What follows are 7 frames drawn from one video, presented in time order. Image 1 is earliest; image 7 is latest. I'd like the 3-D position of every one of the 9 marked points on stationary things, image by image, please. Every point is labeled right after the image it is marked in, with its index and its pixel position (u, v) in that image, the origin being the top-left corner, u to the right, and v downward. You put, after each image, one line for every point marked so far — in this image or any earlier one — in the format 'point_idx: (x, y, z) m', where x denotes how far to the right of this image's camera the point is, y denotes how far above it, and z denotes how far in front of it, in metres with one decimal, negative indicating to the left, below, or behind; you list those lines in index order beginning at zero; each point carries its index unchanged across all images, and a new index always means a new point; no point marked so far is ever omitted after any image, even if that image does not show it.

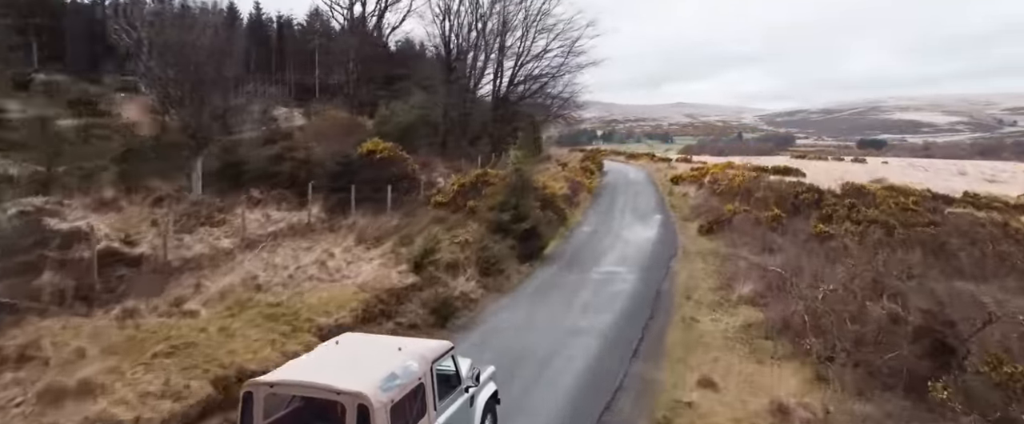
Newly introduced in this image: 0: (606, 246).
0: (+2.4, -0.9, +17.3) m
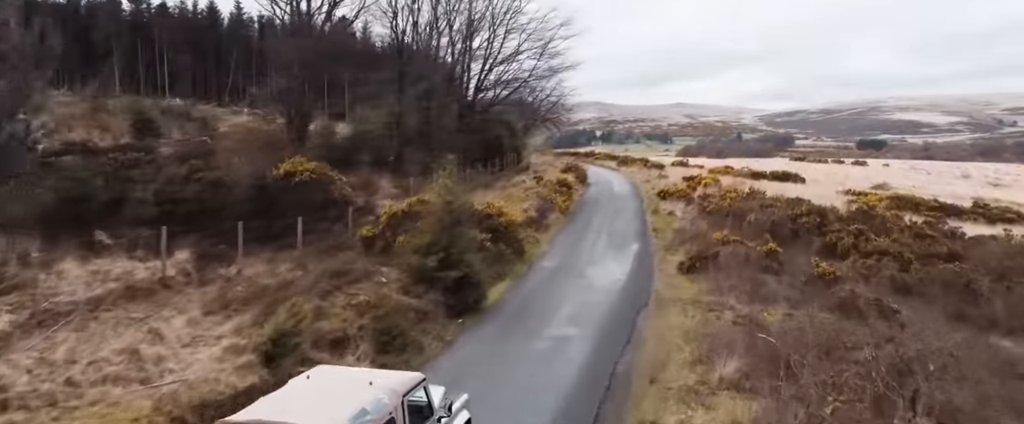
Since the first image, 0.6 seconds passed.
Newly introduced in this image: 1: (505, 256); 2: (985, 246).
0: (+1.1, -1.7, +14.3) m
1: (-0.2, -1.0, +15.8) m
2: (+13.1, -1.0, +19.1) m
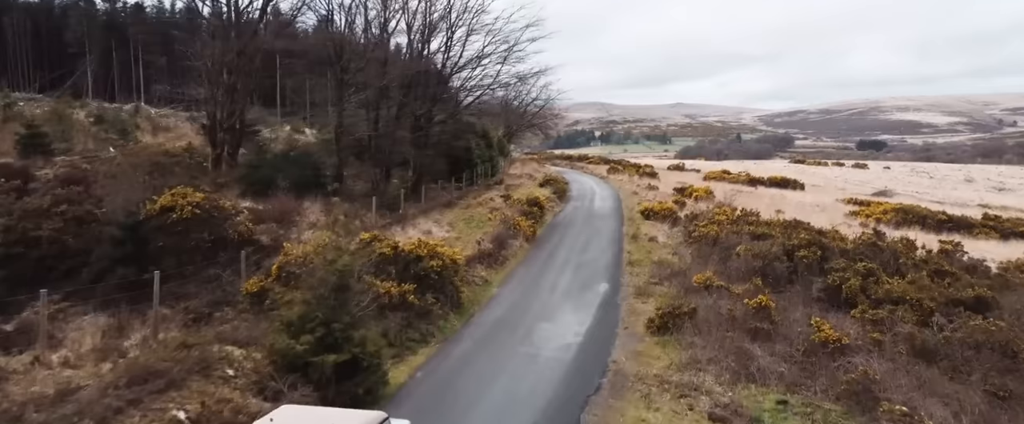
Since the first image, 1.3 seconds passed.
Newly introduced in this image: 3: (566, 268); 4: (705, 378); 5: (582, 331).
0: (-0.2, -2.5, +11.3) m
1: (-1.5, -1.8, +12.8) m
2: (+11.8, -1.8, +16.1) m
3: (+1.5, -1.5, +18.5) m
4: (+2.9, -2.5, +10.3) m
5: (+1.3, -2.2, +12.8) m
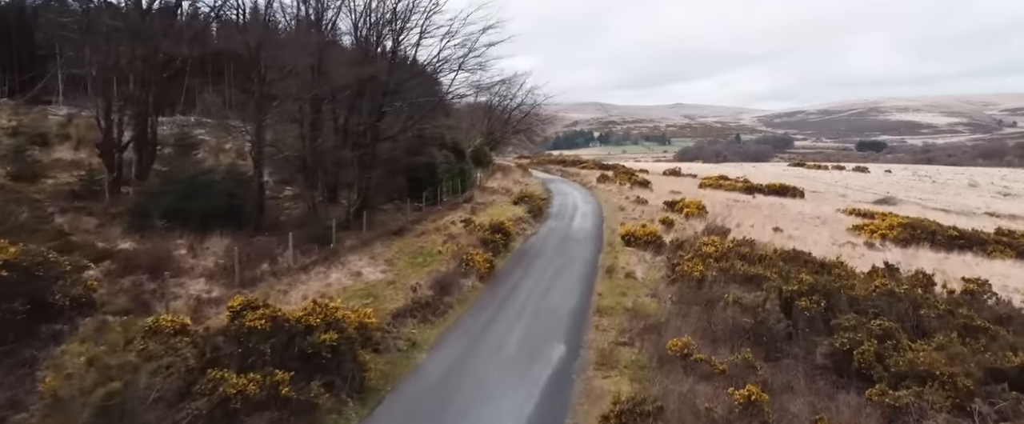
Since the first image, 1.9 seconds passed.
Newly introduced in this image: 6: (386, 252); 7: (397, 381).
0: (-1.4, -3.4, +8.3) m
1: (-2.7, -2.7, +9.7) m
2: (+10.5, -2.7, +13.1) m
3: (+0.2, -2.4, +15.5) m
4: (+1.6, -3.4, +7.3) m
5: (0.0, -3.1, +9.8) m
6: (-3.4, -1.1, +18.7) m
7: (-1.9, -2.8, +11.3) m
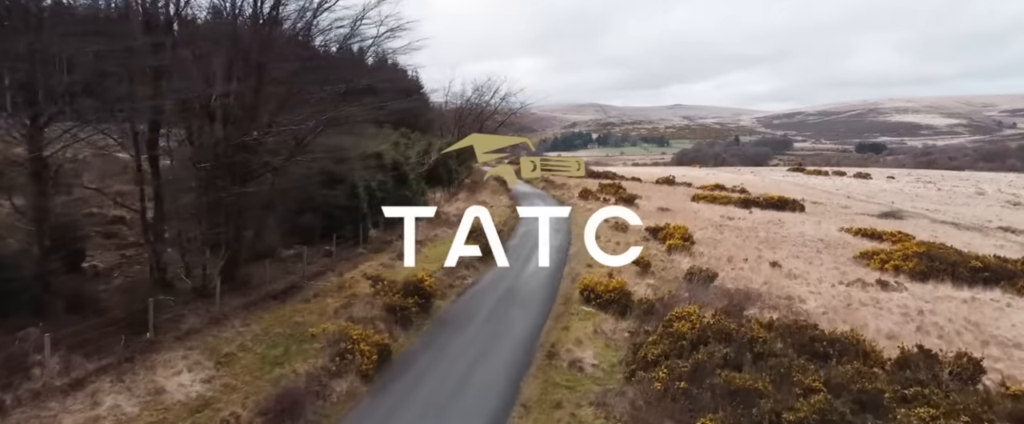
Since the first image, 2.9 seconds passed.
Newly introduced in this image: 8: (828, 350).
0: (-3.4, -4.7, +3.2) m
1: (-4.7, -4.1, +4.6) m
2: (+8.5, -4.1, +8.0) m
3: (-1.8, -3.8, +10.4) m
4: (-0.4, -4.8, +2.2) m
5: (-2.0, -4.5, +4.7) m
6: (-5.4, -2.5, +13.6) m
7: (-3.9, -4.2, +6.2) m
8: (+7.0, -3.0, +15.3) m
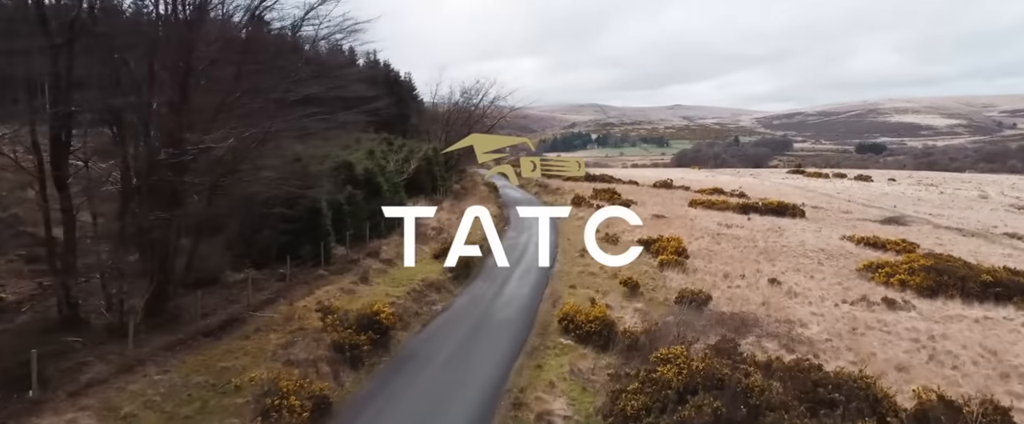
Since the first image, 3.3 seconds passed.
0: (-4.2, -5.3, +1.2) m
1: (-5.5, -4.6, +2.7) m
2: (+7.7, -4.6, +6.1) m
3: (-2.6, -4.3, +8.4) m
4: (-1.1, -5.3, +0.2) m
5: (-2.7, -5.0, +2.7) m
6: (-6.2, -3.0, +11.7) m
7: (-4.7, -4.7, +4.3) m
8: (+6.3, -3.6, +13.4) m
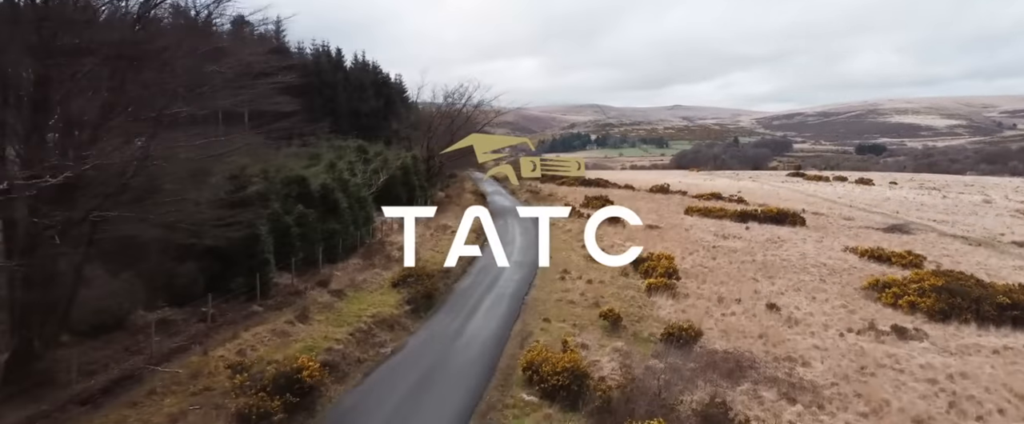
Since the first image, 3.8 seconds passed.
0: (-5.2, -6.0, -1.4) m
1: (-6.5, -5.3, +0.1) m
2: (+6.7, -5.3, +3.5) m
3: (-3.6, -5.0, +5.8) m
4: (-2.1, -6.0, -2.3) m
5: (-3.8, -5.7, +0.1) m
6: (-7.2, -3.7, +9.1) m
7: (-5.7, -5.4, +1.7) m
8: (+5.3, -4.3, +10.8) m
